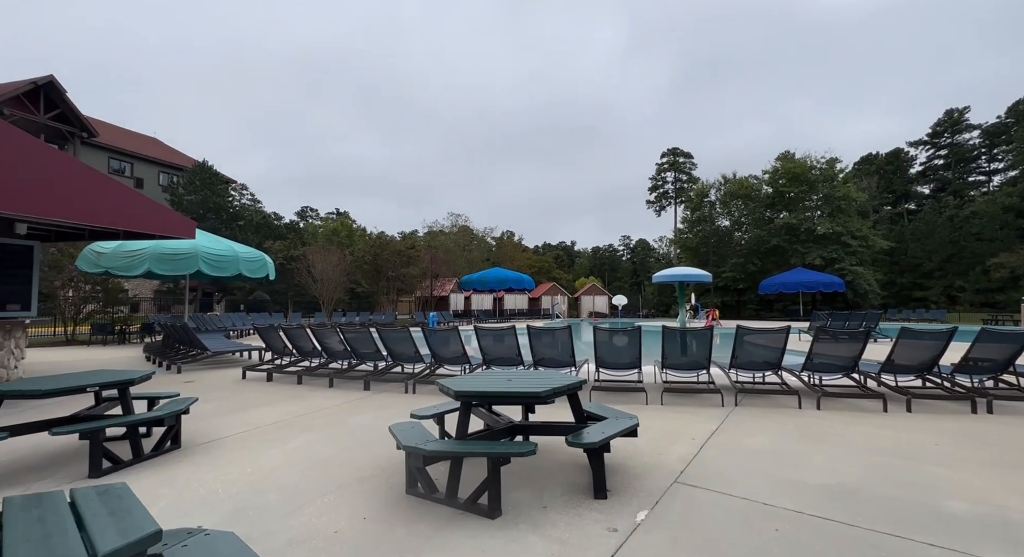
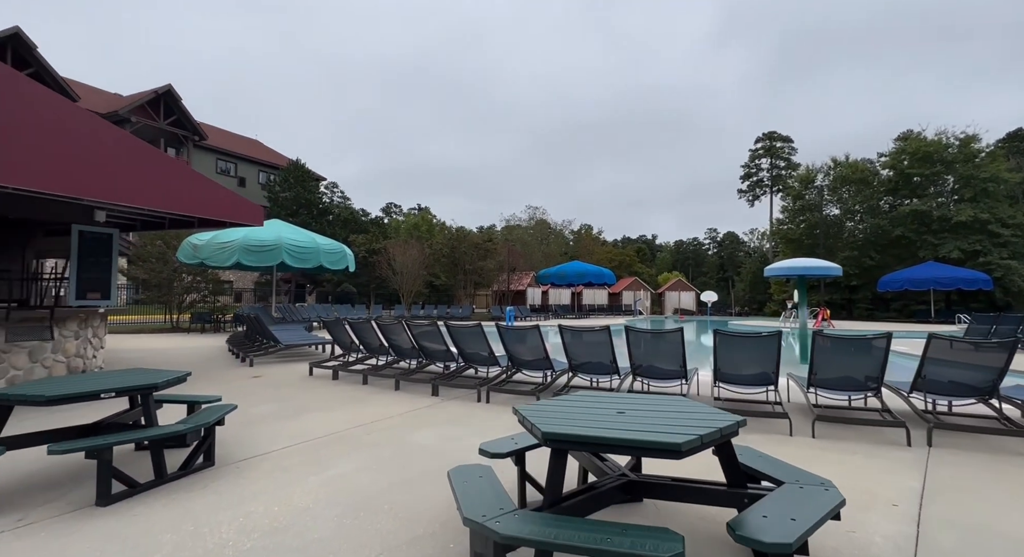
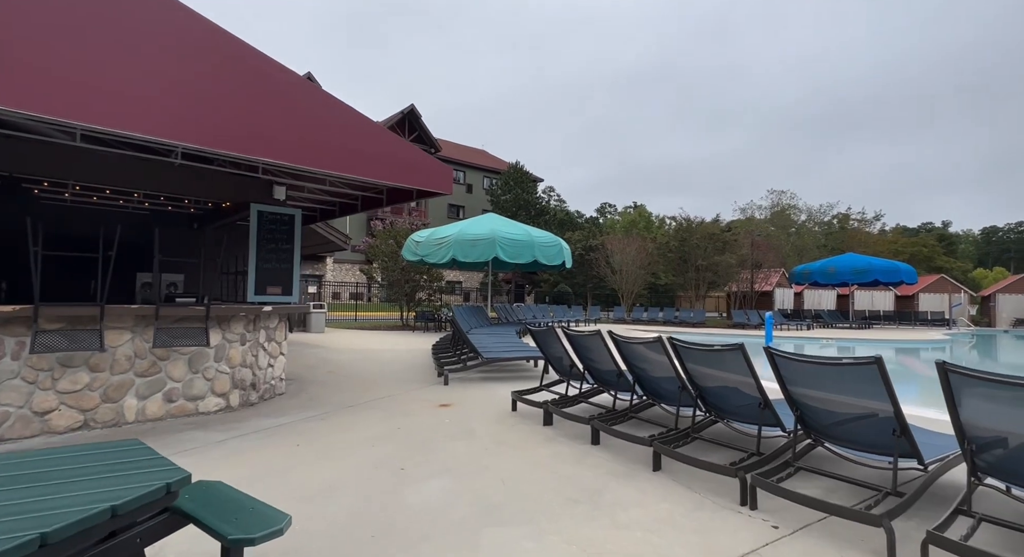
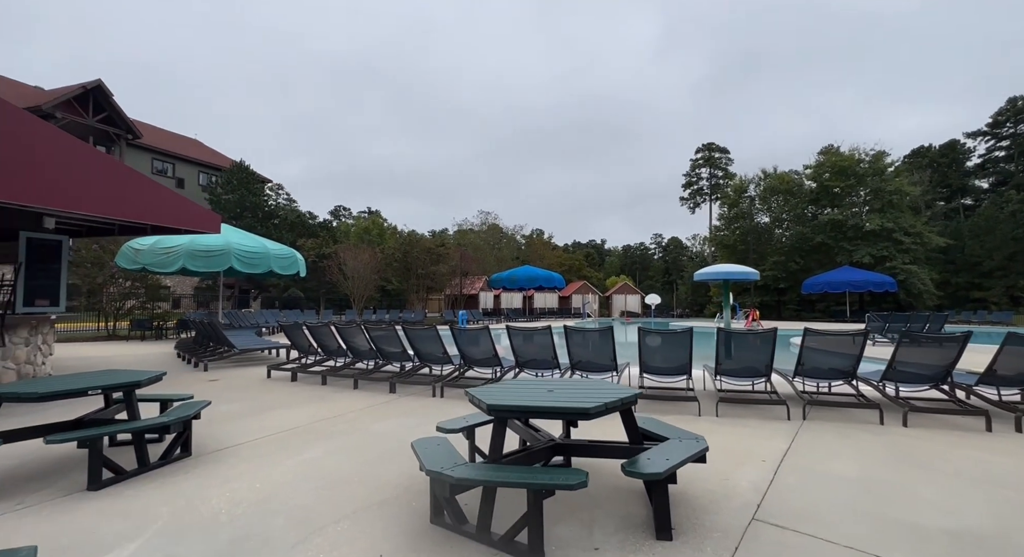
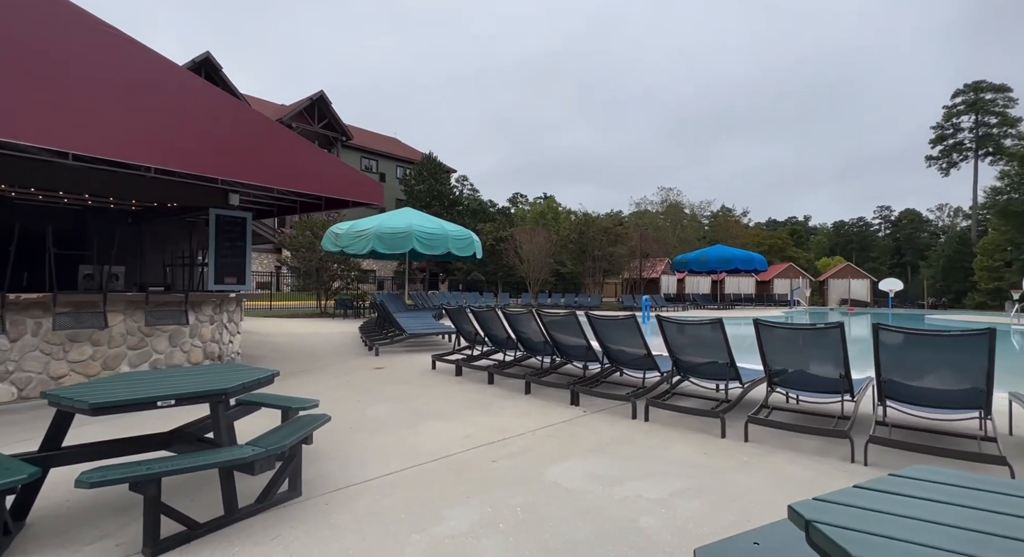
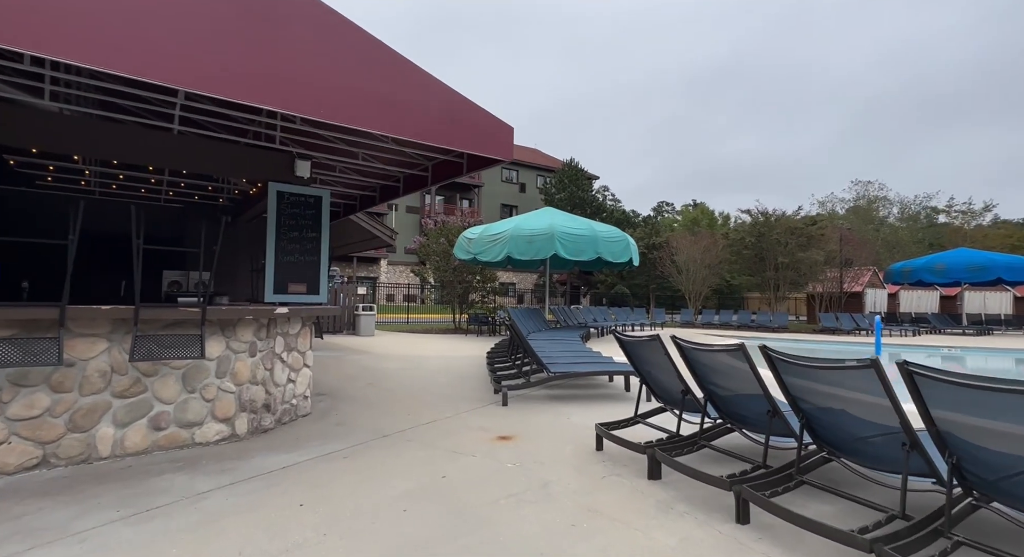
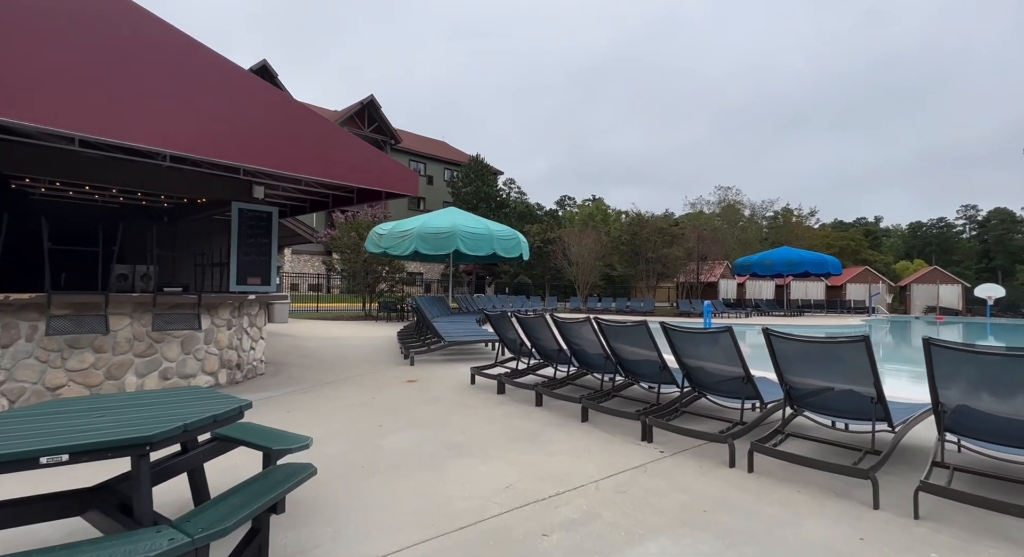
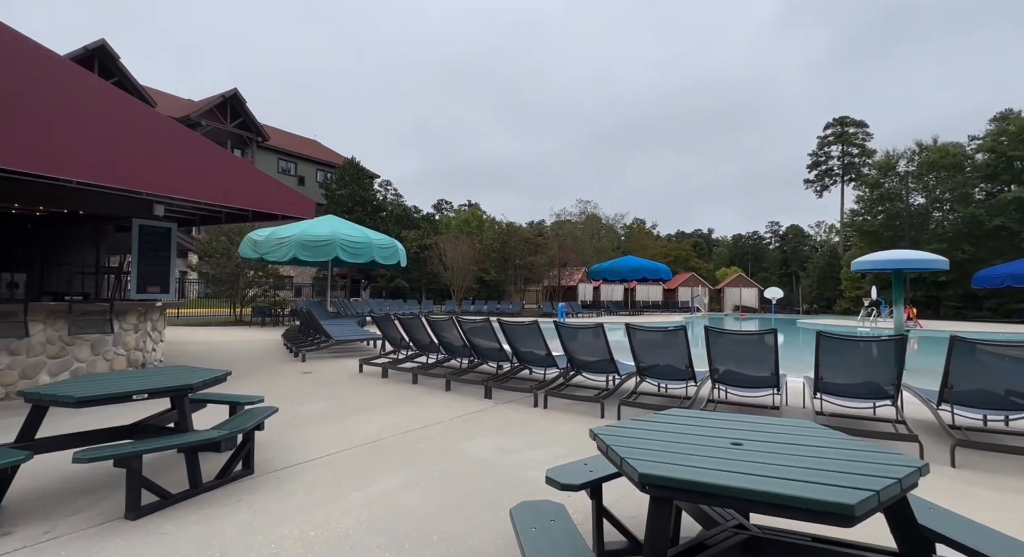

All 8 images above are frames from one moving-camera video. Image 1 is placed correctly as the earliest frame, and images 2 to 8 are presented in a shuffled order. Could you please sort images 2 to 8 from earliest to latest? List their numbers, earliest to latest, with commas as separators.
4, 2, 8, 5, 7, 3, 6
